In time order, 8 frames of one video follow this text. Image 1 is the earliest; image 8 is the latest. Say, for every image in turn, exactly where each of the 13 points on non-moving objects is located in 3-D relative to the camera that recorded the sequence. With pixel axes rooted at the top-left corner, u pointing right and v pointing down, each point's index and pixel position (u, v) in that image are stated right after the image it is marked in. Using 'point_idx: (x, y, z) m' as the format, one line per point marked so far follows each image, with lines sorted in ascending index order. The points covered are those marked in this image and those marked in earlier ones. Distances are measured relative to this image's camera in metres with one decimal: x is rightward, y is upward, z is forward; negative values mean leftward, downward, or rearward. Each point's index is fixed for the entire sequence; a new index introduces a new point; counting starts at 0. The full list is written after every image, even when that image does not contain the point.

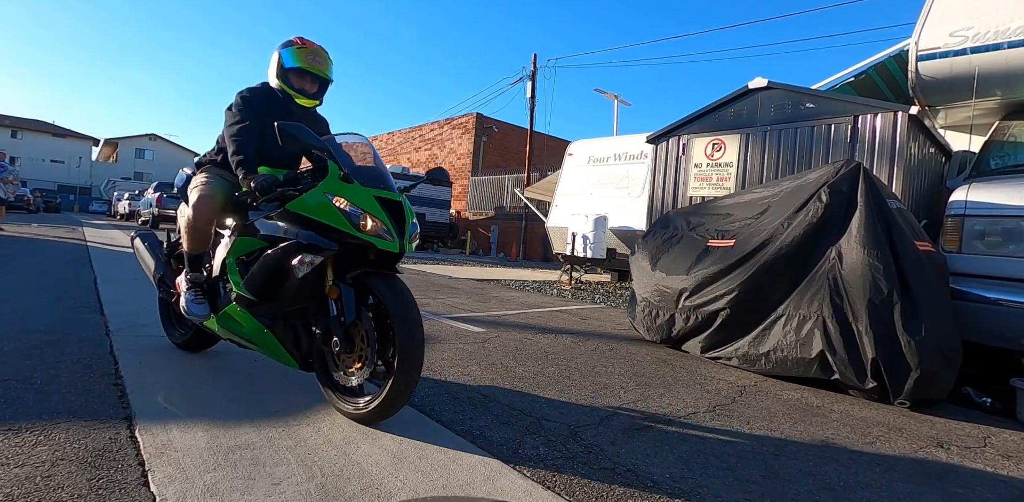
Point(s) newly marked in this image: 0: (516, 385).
0: (0.0, -0.9, +3.1) m
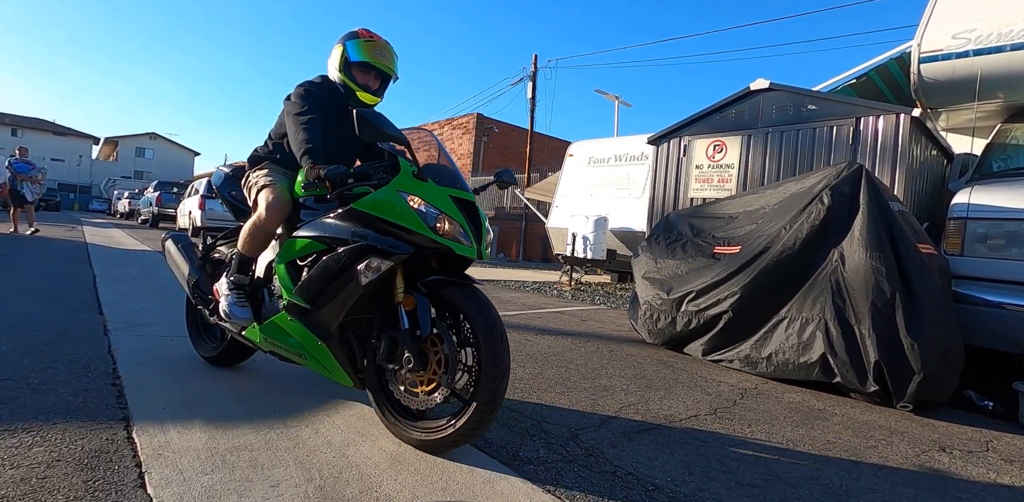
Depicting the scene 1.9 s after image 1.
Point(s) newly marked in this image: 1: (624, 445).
0: (0.0, -0.9, +3.1) m
1: (+0.5, -1.0, +2.3) m
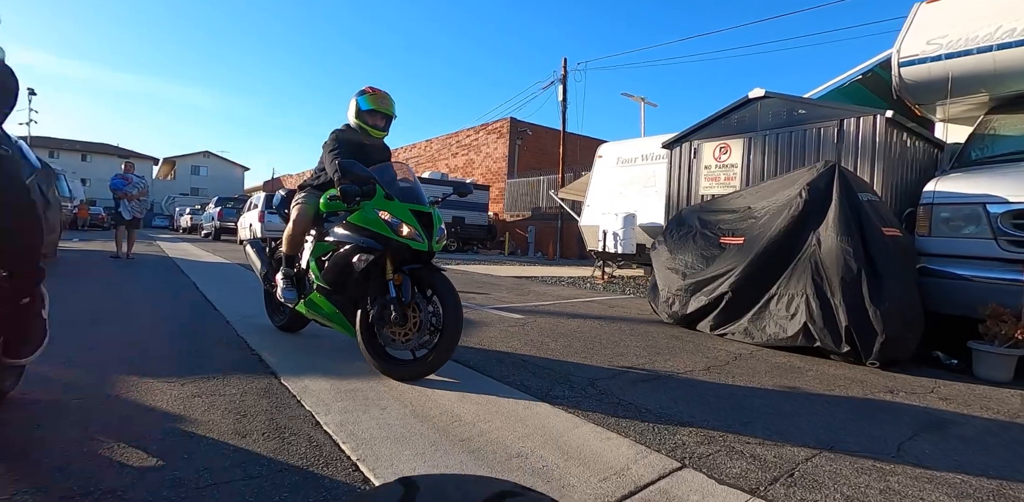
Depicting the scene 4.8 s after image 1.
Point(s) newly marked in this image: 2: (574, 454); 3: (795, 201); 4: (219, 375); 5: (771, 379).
0: (+0.3, -0.9, +3.9) m
1: (+0.8, -0.9, +3.0) m
2: (+0.3, -1.0, +2.2) m
3: (+2.4, +0.4, +3.9) m
4: (-1.9, -0.8, +3.1) m
5: (+1.8, -0.9, +3.3) m
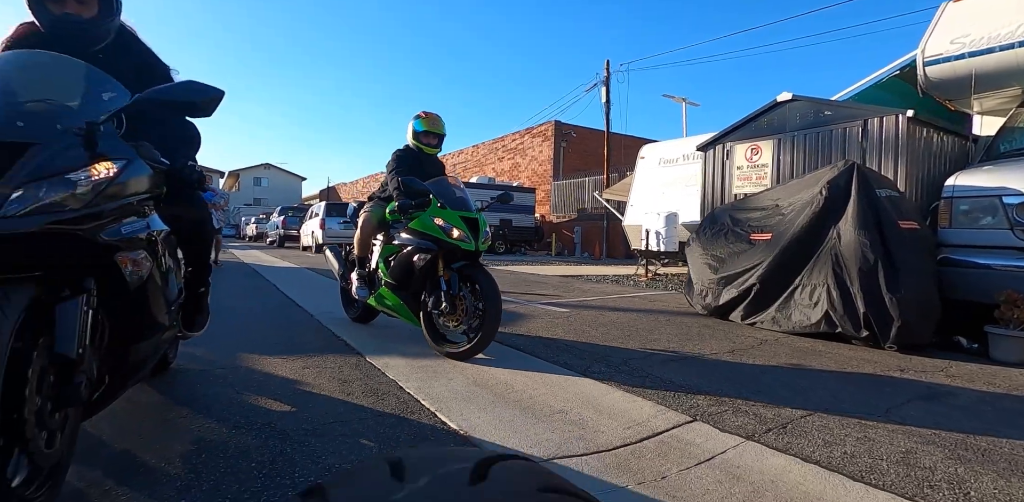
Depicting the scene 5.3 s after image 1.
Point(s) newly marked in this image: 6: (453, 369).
0: (+0.7, -0.8, +4.4) m
1: (+1.1, -0.9, +3.5) m
2: (+0.6, -0.9, +2.7) m
3: (+2.8, +0.5, +4.3) m
4: (-1.6, -0.8, +3.8) m
5: (+2.2, -0.9, +3.7) m
6: (-0.4, -0.9, +3.5) m
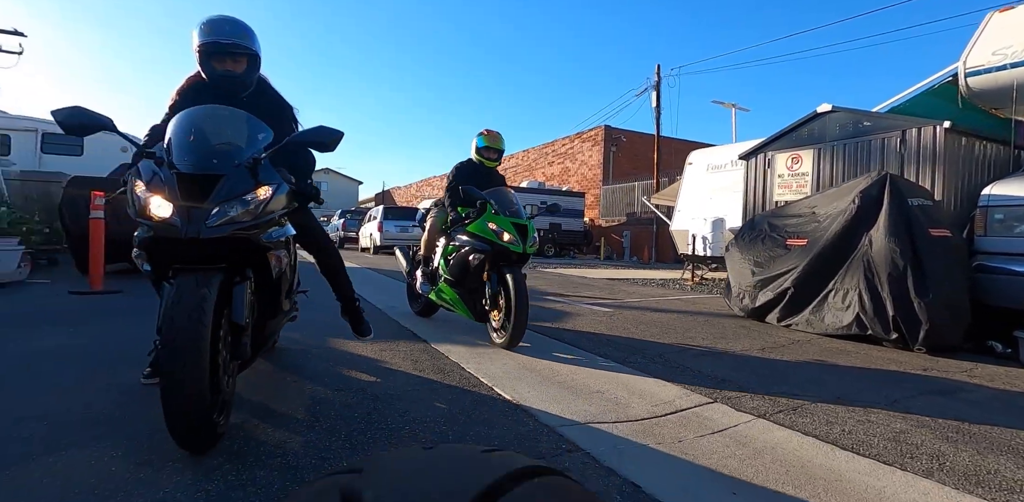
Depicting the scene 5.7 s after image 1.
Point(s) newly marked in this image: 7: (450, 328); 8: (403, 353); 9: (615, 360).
0: (+1.2, -0.9, +4.8) m
1: (+1.5, -0.9, +3.9) m
2: (+0.9, -1.0, +3.2) m
3: (+3.2, +0.4, +4.5) m
4: (-1.2, -0.9, +4.5) m
5: (+2.6, -0.9, +3.9) m
6: (-0.1, -0.9, +4.1) m
7: (-0.7, -0.9, +5.2) m
8: (-0.9, -0.9, +4.0) m
9: (+0.9, -0.9, +3.9) m
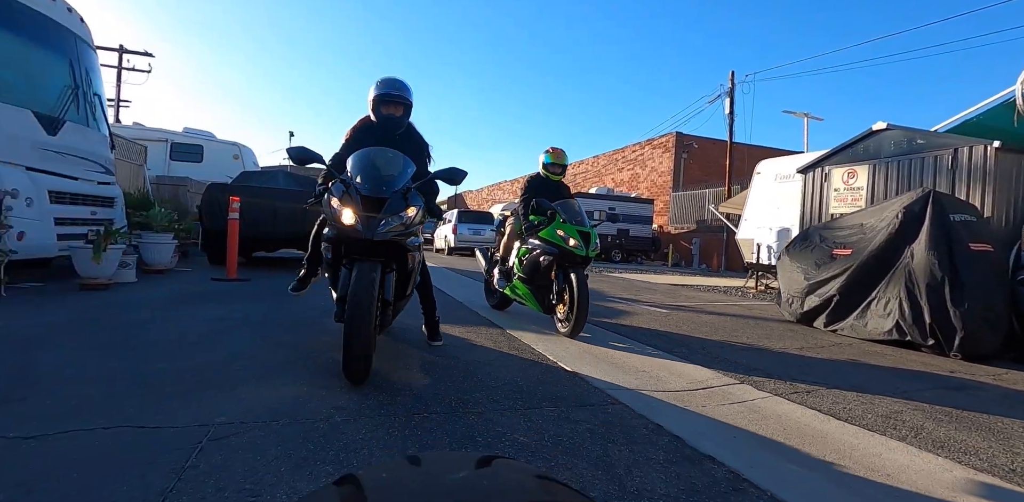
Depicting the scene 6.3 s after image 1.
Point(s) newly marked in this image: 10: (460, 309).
0: (+1.9, -0.9, +5.4) m
1: (+2.1, -1.0, +4.5) m
2: (+1.4, -1.0, +3.9) m
3: (+3.9, +0.3, +4.8) m
4: (-0.4, -0.9, +5.4) m
5: (+3.2, -1.0, +4.4) m
6: (+0.6, -0.9, +4.9) m
7: (+0.1, -0.9, +6.1) m
8: (-0.3, -0.9, +4.9) m
9: (+1.5, -1.0, +4.6) m
10: (-0.7, -0.8, +6.6) m
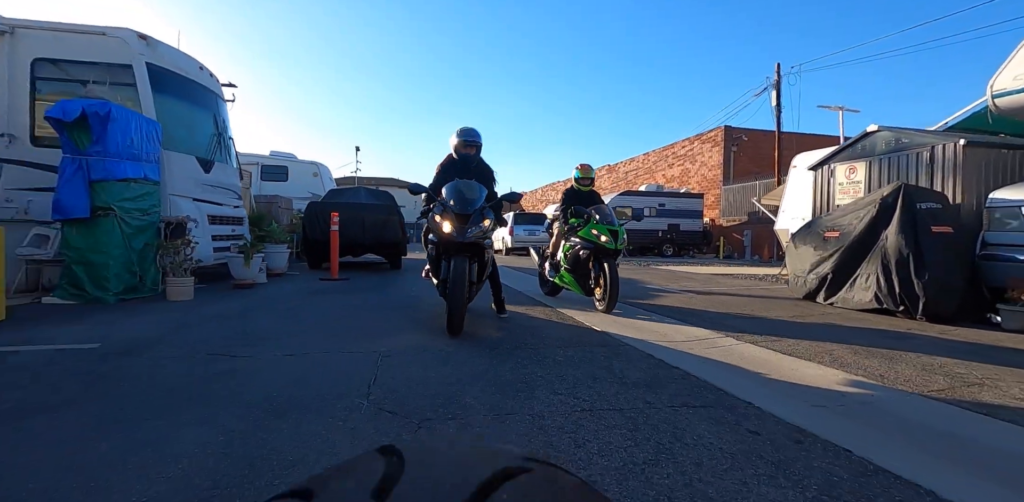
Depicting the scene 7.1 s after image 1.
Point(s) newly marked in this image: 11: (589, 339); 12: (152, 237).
0: (+2.7, -0.8, +6.7) m
1: (+2.7, -0.9, +5.7) m
2: (+1.9, -0.9, +5.2) m
3: (+4.5, +0.5, +5.8) m
4: (+0.3, -0.8, +7.0) m
5: (+3.8, -0.8, +5.5) m
6: (+1.2, -0.9, +6.3) m
7: (+0.9, -0.8, +7.5) m
8: (+0.4, -0.8, +6.5) m
9: (+2.1, -0.9, +5.9) m
10: (+0.1, -0.8, +8.1) m
11: (+0.8, -0.9, +4.8) m
12: (-5.9, +0.2, +7.6) m
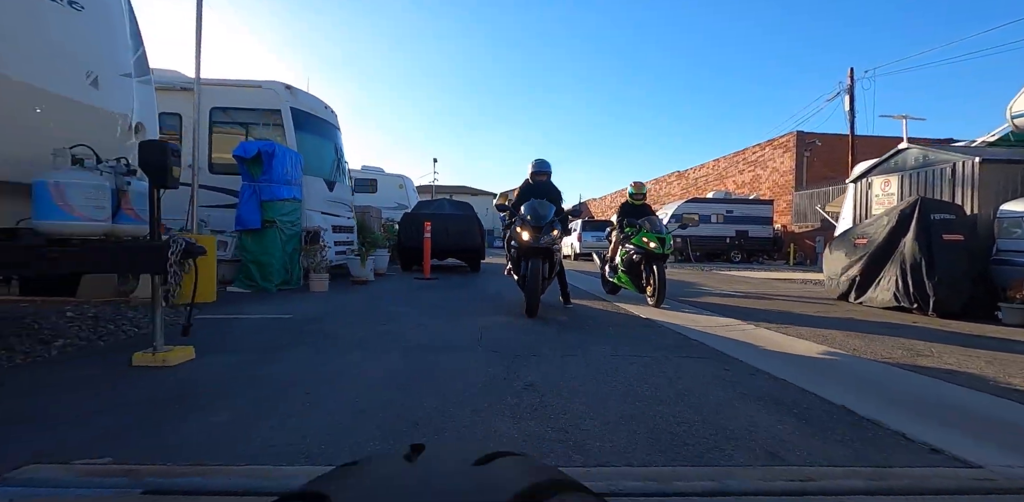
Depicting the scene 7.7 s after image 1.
0: (+3.7, -0.9, +7.7) m
1: (+3.6, -0.9, +6.8) m
2: (+2.8, -1.0, +6.4) m
3: (+5.5, +0.4, +6.6) m
4: (+1.4, -0.9, +8.4) m
5: (+4.6, -0.9, +6.4) m
6: (+2.3, -0.9, +7.6) m
7: (+2.2, -0.9, +8.8) m
8: (+1.4, -0.9, +7.9) m
9: (+3.1, -0.9, +7.1) m
10: (+1.5, -0.9, +9.6) m
11: (+1.6, -1.0, +6.1) m
12: (-4.6, +0.2, +9.9) m
